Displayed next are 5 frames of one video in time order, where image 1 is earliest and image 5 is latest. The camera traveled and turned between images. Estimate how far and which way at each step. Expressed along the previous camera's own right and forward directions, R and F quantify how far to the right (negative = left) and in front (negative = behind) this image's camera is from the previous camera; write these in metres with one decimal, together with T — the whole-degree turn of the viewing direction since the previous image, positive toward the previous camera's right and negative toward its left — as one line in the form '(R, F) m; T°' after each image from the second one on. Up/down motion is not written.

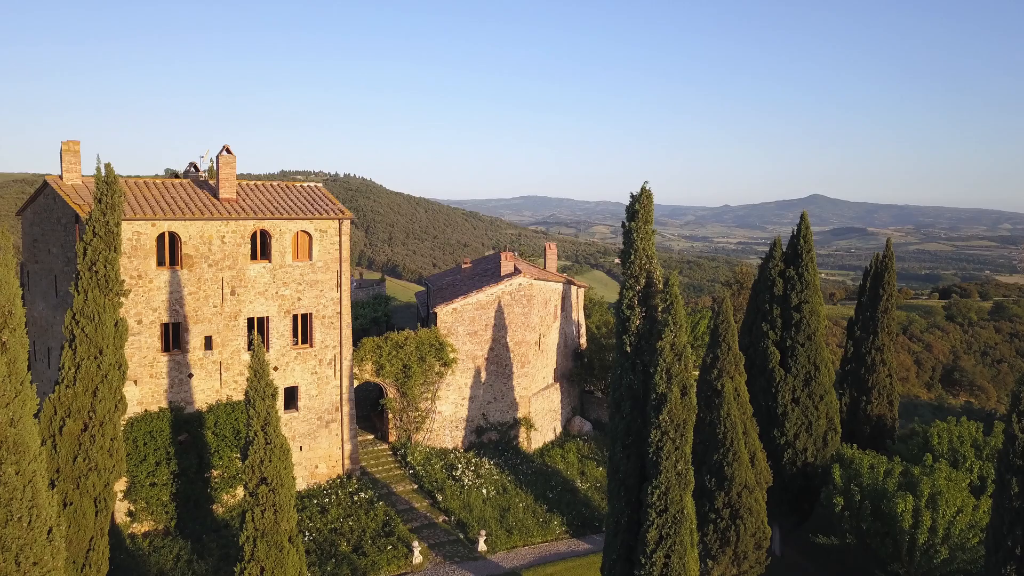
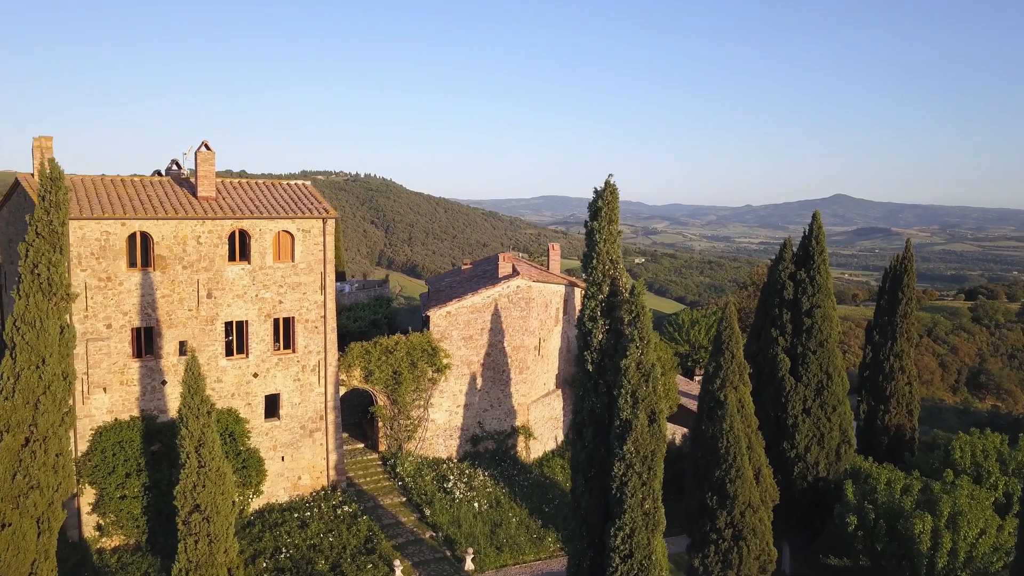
(+0.7, +1.0) m; -2°
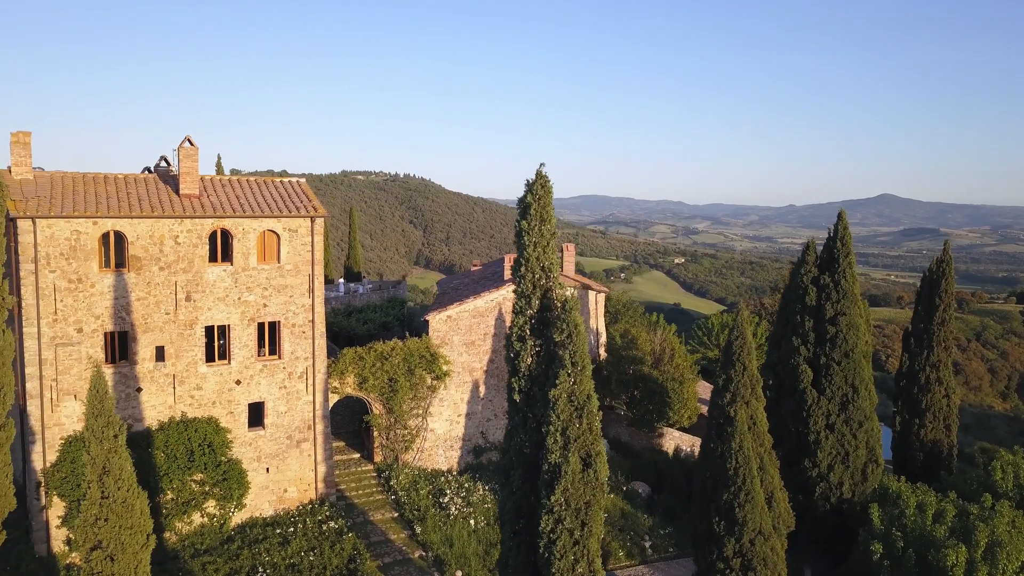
(+0.9, +1.2) m; -3°
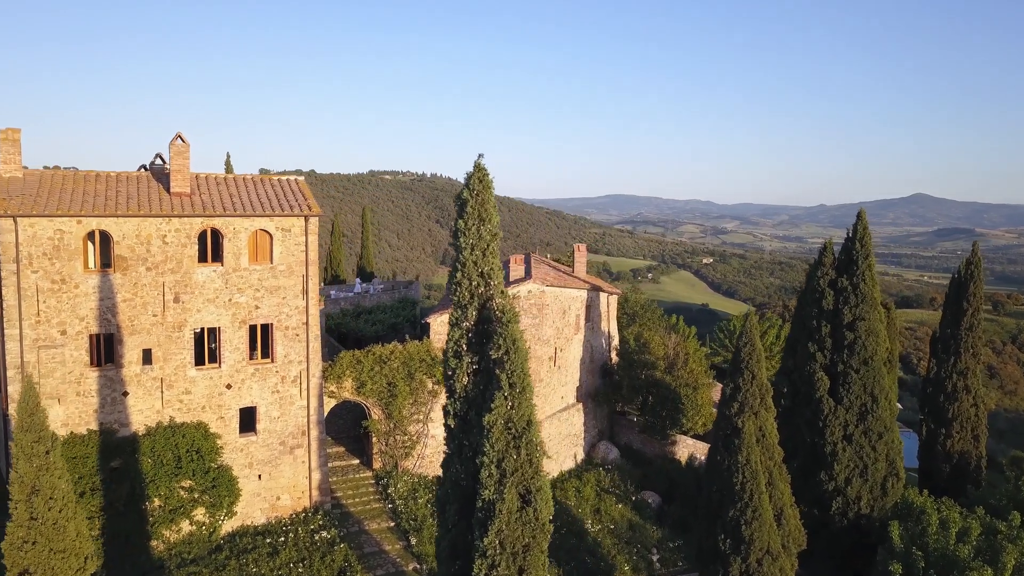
(+0.6, +0.8) m; -2°
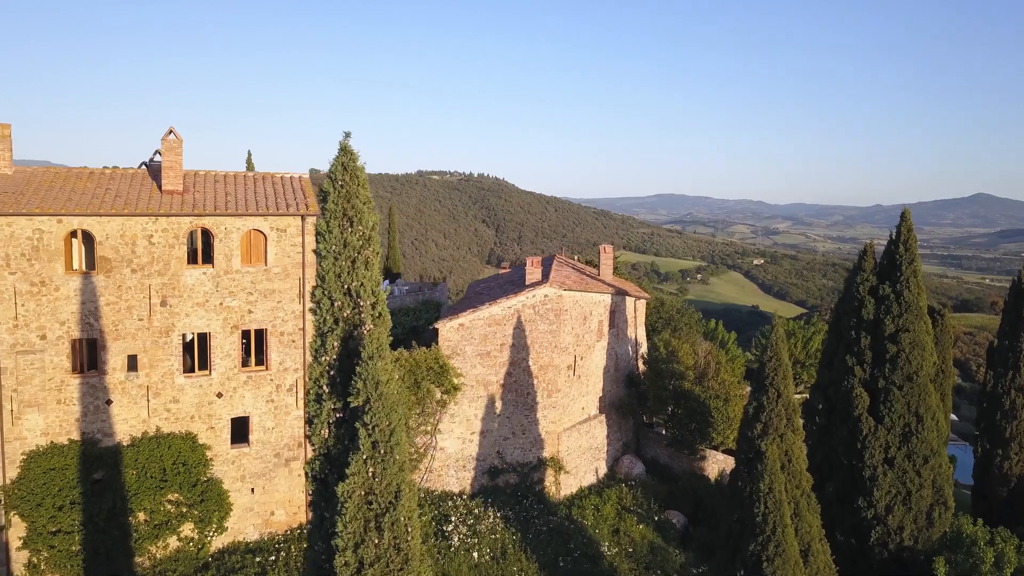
(+0.8, +1.3) m; -4°
